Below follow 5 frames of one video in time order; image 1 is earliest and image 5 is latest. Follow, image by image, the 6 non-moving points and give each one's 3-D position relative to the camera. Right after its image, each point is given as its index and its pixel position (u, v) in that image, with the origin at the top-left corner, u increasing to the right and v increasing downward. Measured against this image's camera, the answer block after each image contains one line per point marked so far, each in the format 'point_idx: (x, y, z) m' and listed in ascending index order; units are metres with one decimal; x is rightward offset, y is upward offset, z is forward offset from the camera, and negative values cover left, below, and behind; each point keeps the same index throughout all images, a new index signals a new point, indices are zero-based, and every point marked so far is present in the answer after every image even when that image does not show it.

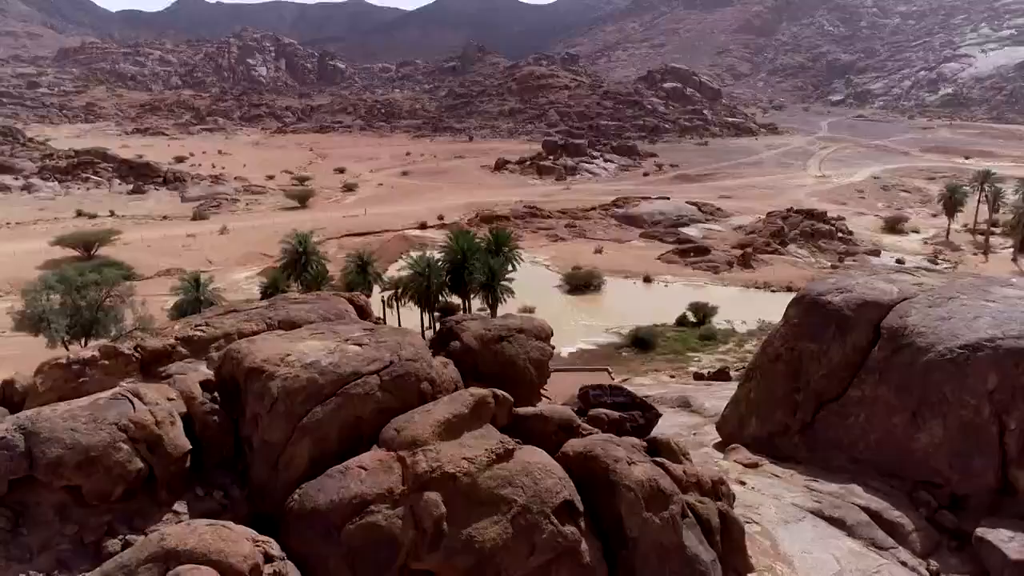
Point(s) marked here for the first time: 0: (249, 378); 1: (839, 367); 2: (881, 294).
0: (-2.6, -0.9, +8.9) m
1: (+4.8, -1.2, +13.5) m
2: (+5.4, -0.1, +13.5) m
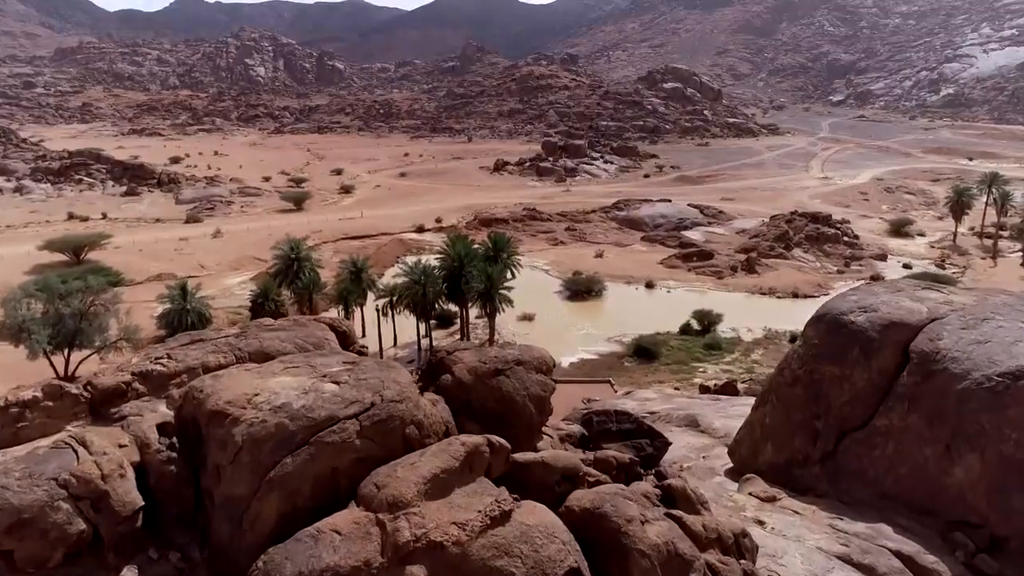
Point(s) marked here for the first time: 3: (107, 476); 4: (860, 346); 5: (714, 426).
0: (-2.6, -1.2, +7.9) m
1: (+4.8, -1.4, +12.5) m
2: (+5.4, -0.3, +12.5) m
3: (-3.2, -1.5, +7.2) m
4: (+4.7, -0.8, +12.5) m
5: (+4.1, -2.8, +18.7) m
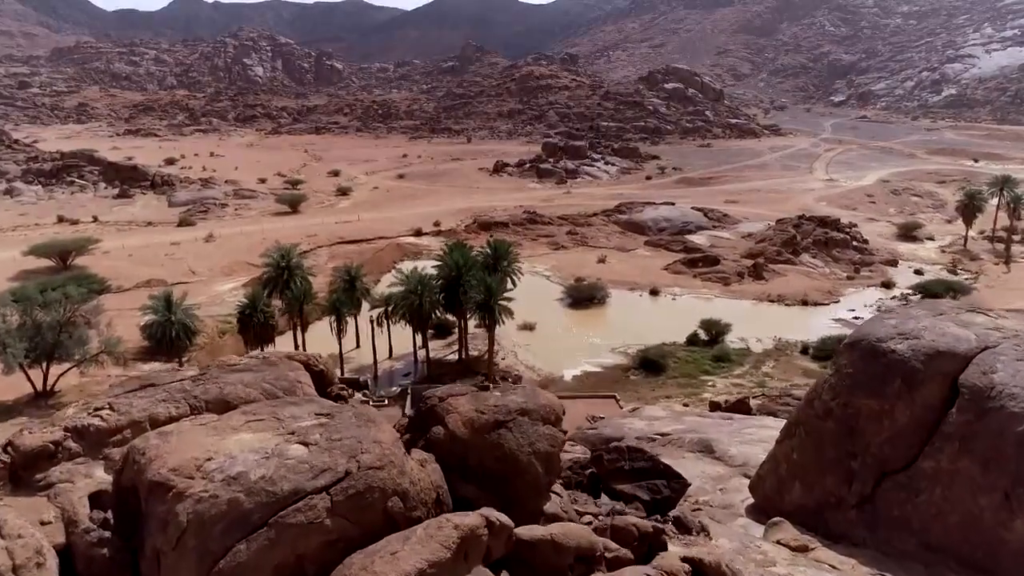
0: (-2.6, -1.5, +6.6) m
1: (+4.8, -1.7, +11.2) m
2: (+5.4, -0.6, +11.2) m
3: (-3.2, -1.8, +5.9) m
4: (+4.8, -1.1, +11.2) m
5: (+4.1, -3.1, +17.4) m
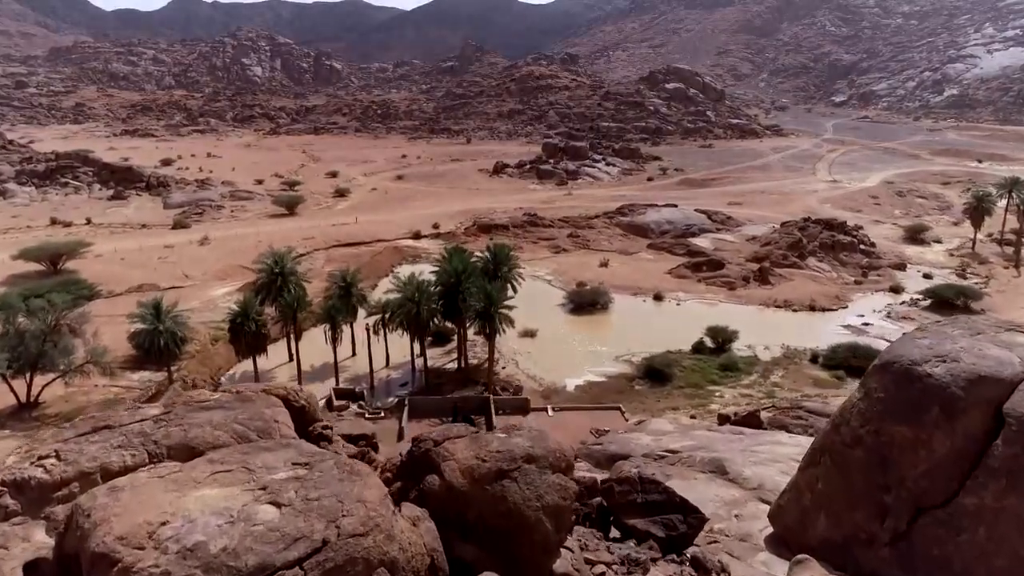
0: (-2.5, -1.7, +5.7) m
1: (+4.8, -2.0, +10.3) m
2: (+5.5, -0.9, +10.3) m
3: (-3.1, -2.0, +5.0) m
4: (+4.8, -1.3, +10.3) m
5: (+4.2, -3.3, +16.5) m
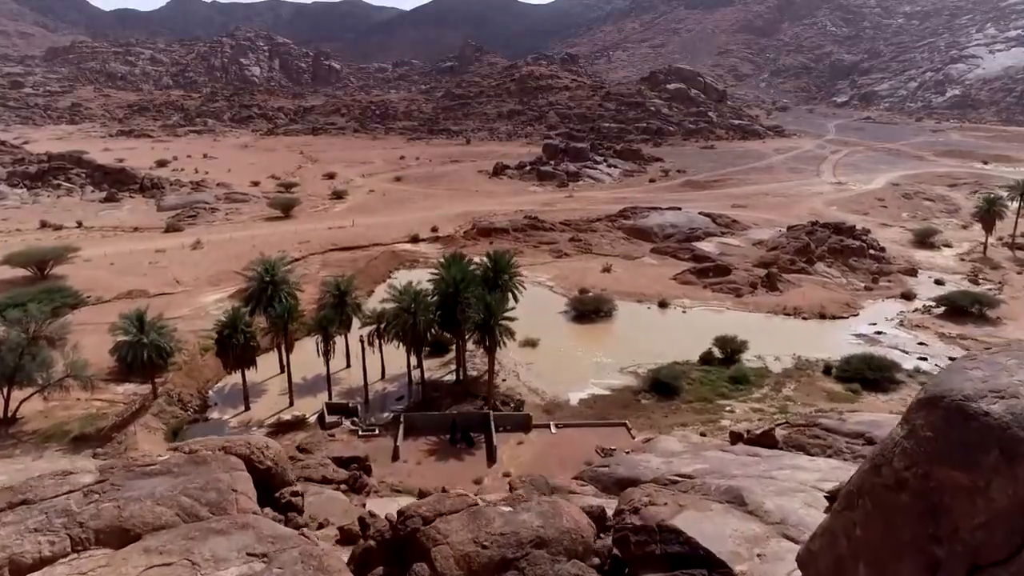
0: (-2.5, -2.0, +4.5) m
1: (+4.9, -2.2, +9.1) m
2: (+5.5, -1.1, +9.1) m
3: (-3.1, -2.3, +3.8) m
4: (+4.8, -1.6, +9.1) m
5: (+4.2, -3.6, +15.3) m
